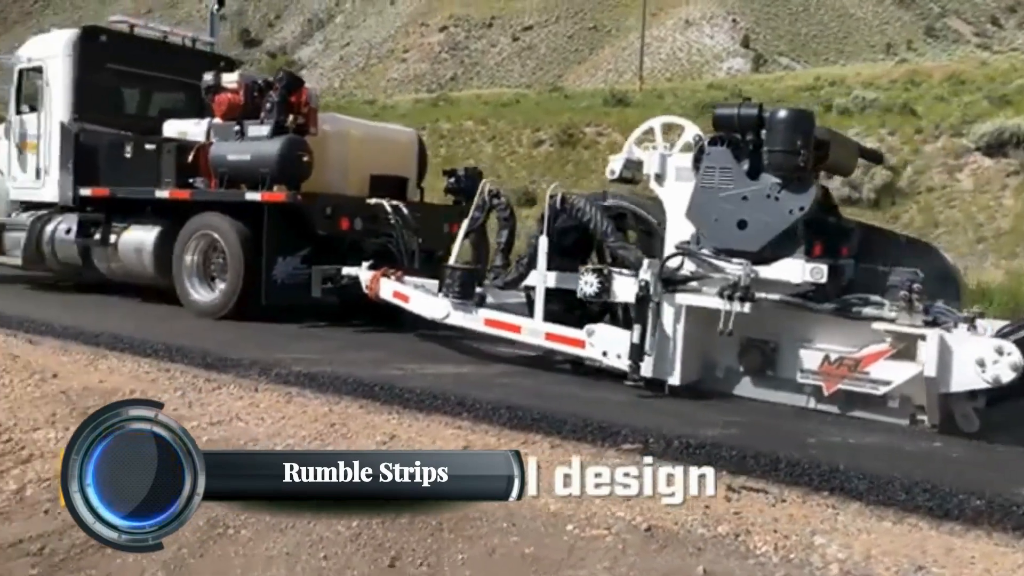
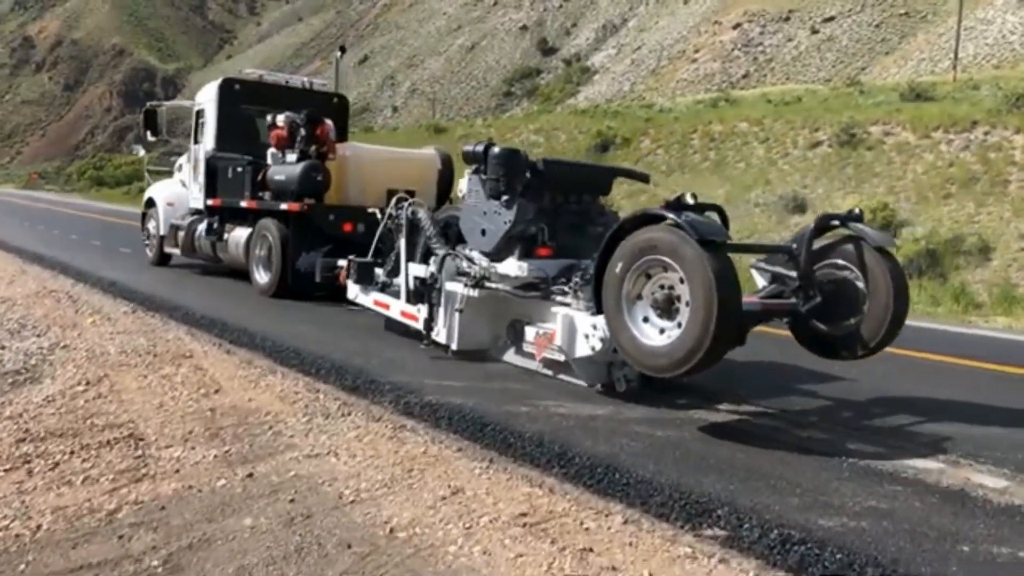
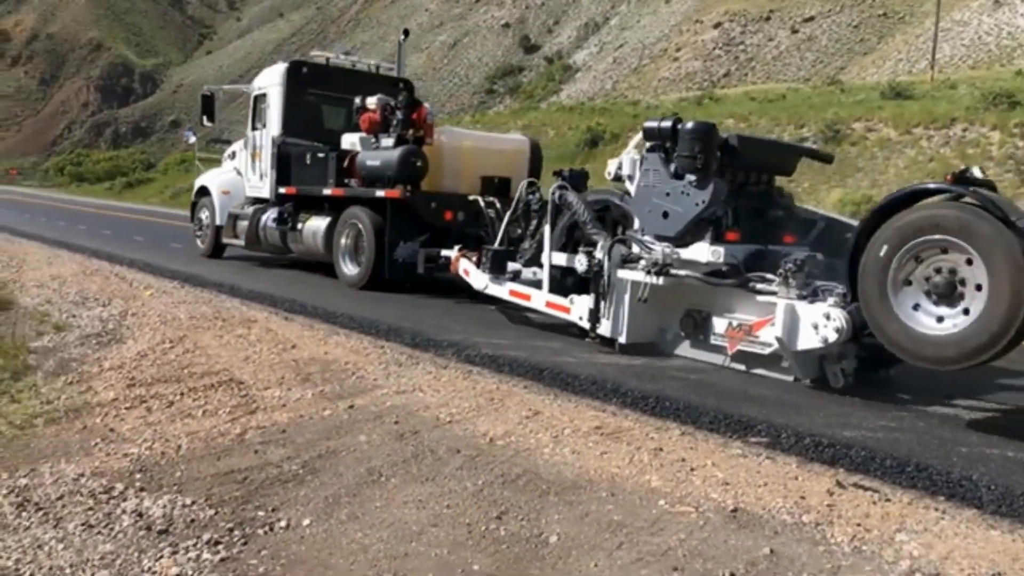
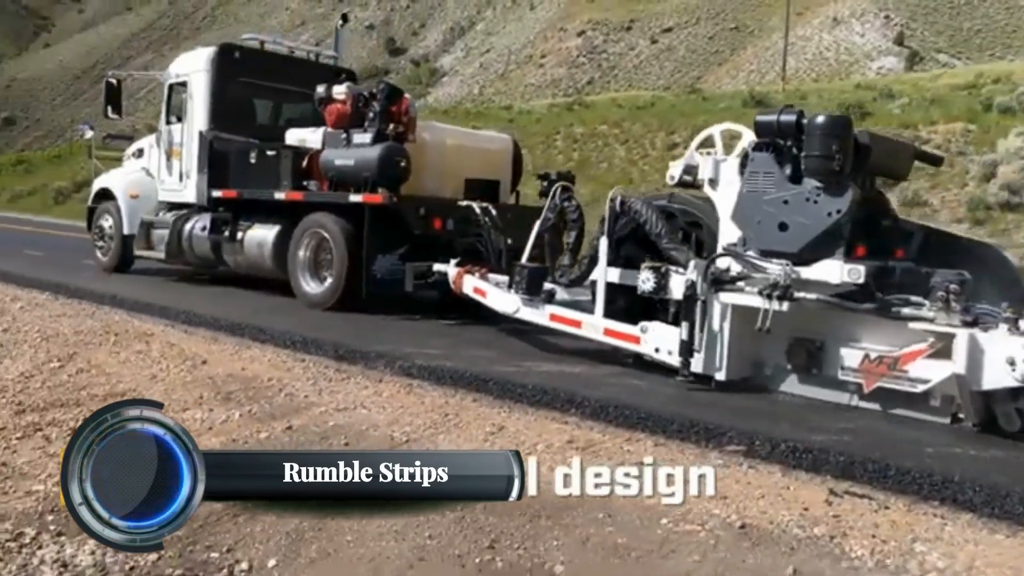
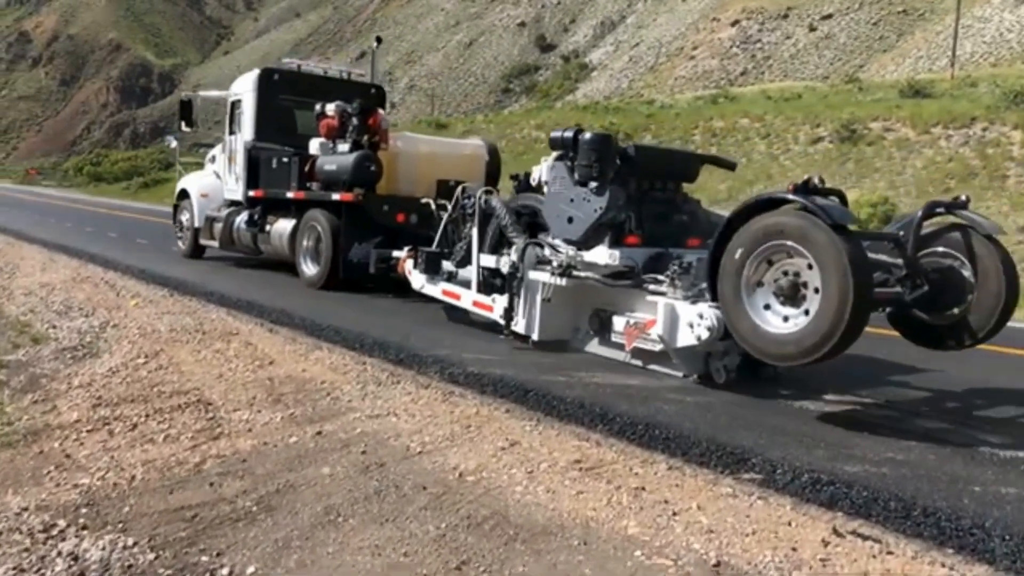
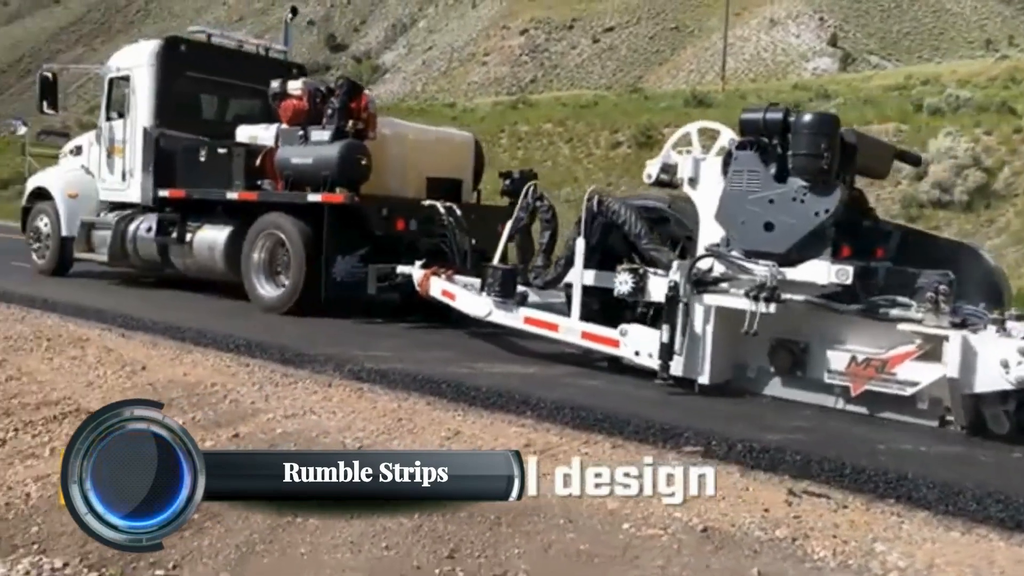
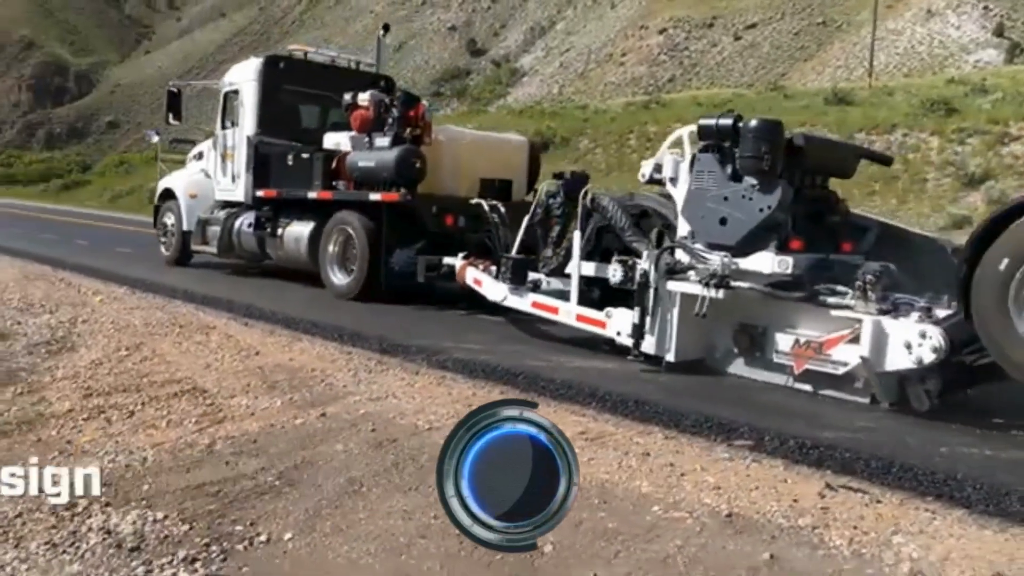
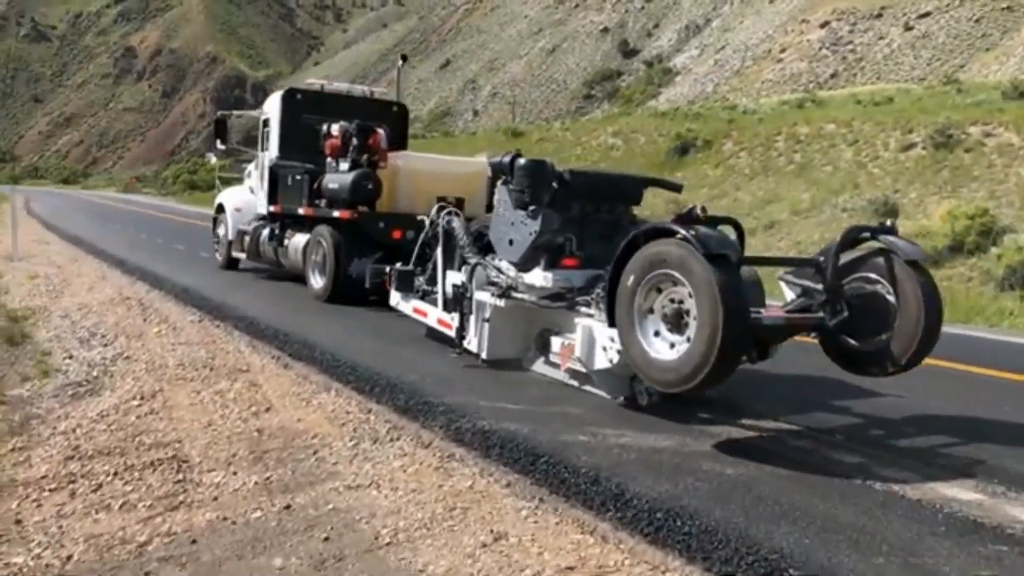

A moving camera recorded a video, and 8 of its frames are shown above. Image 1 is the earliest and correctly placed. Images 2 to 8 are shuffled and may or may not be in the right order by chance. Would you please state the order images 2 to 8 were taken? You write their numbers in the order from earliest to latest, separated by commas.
6, 4, 7, 3, 5, 2, 8
